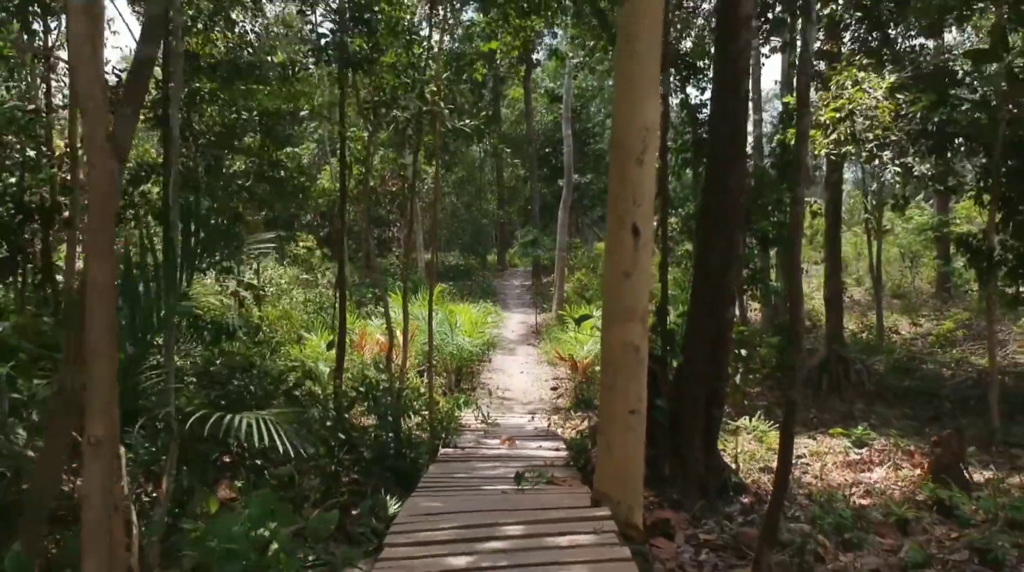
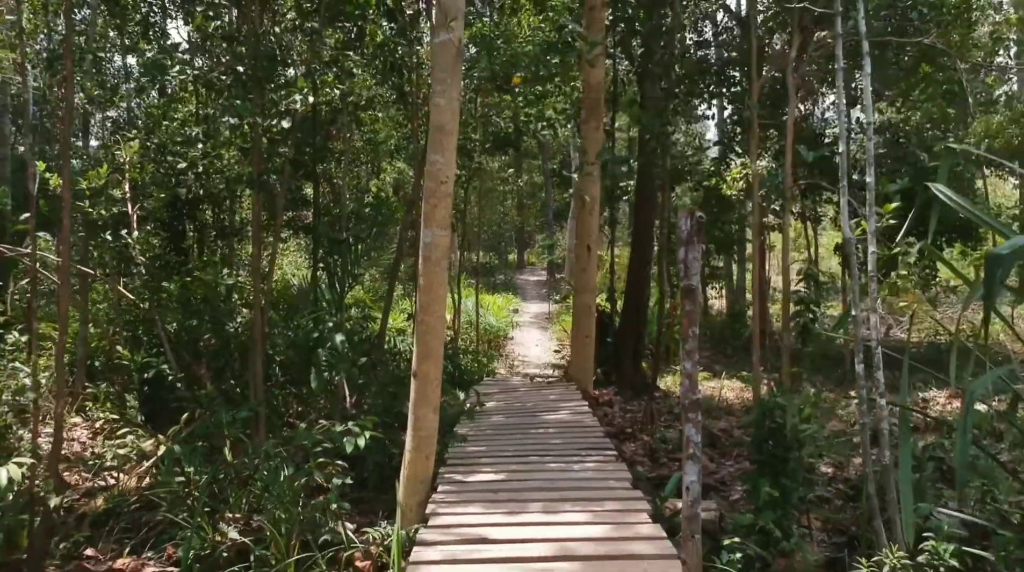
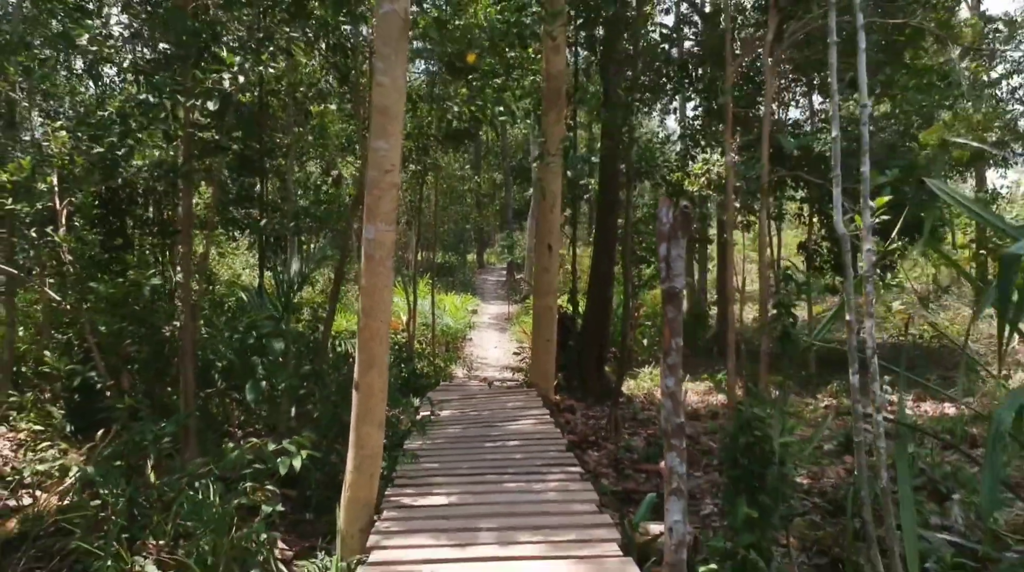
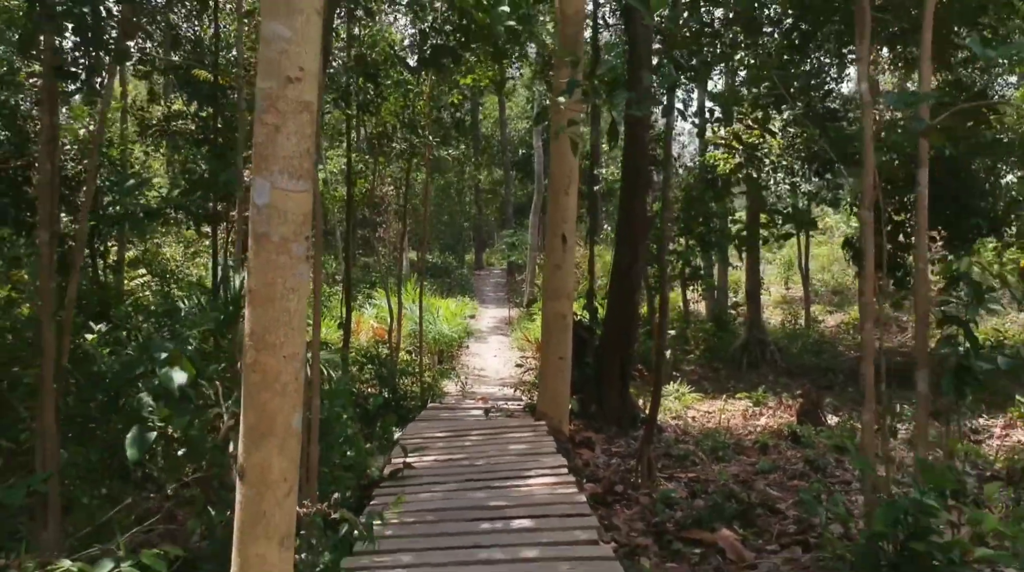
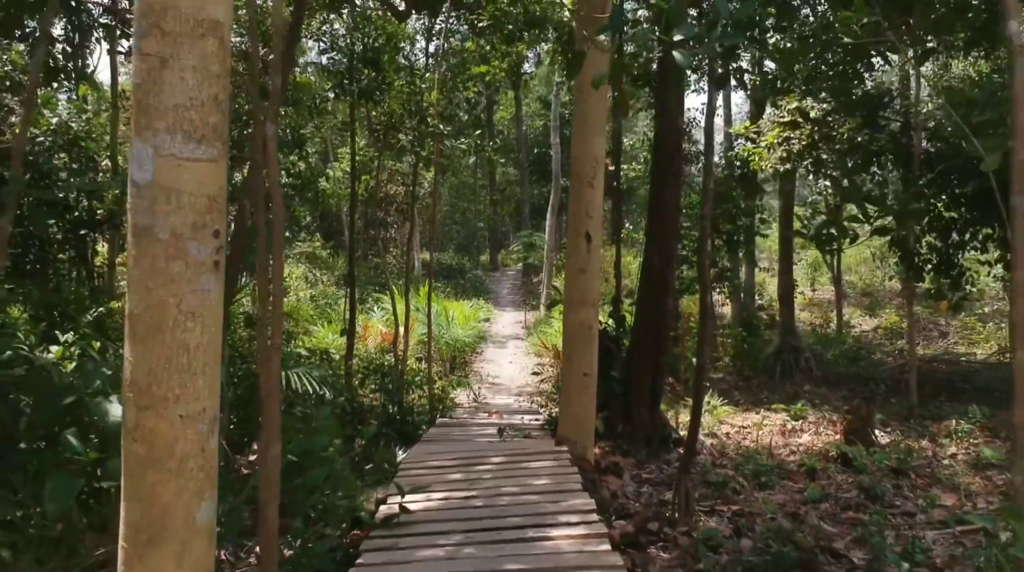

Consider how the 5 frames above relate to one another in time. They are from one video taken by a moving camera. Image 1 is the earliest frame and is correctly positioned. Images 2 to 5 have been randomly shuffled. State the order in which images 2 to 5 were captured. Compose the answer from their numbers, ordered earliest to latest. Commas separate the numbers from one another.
5, 4, 3, 2
